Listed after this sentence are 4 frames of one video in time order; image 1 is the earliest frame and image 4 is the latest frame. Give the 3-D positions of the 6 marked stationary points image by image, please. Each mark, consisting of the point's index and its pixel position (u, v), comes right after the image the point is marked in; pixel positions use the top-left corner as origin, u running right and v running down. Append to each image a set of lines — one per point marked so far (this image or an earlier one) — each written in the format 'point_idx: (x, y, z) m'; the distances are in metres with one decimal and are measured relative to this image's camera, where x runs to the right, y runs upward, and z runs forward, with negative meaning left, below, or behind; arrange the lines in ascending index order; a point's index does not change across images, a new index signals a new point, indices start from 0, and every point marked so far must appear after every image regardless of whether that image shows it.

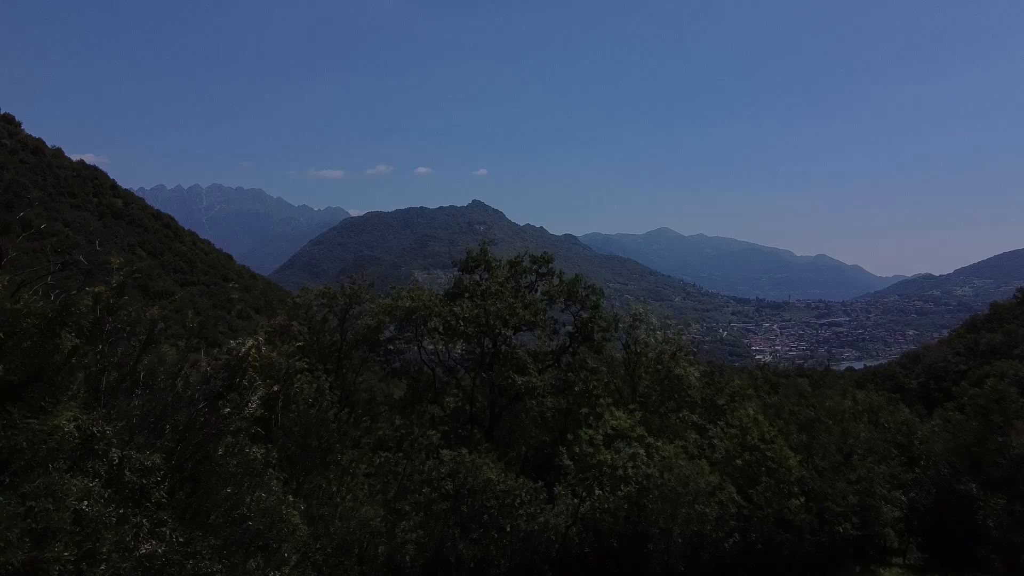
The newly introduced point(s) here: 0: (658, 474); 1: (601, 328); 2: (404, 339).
0: (+2.1, -2.6, +7.8) m
1: (+1.8, -0.9, +10.9) m
2: (-2.0, -0.9, +9.8) m
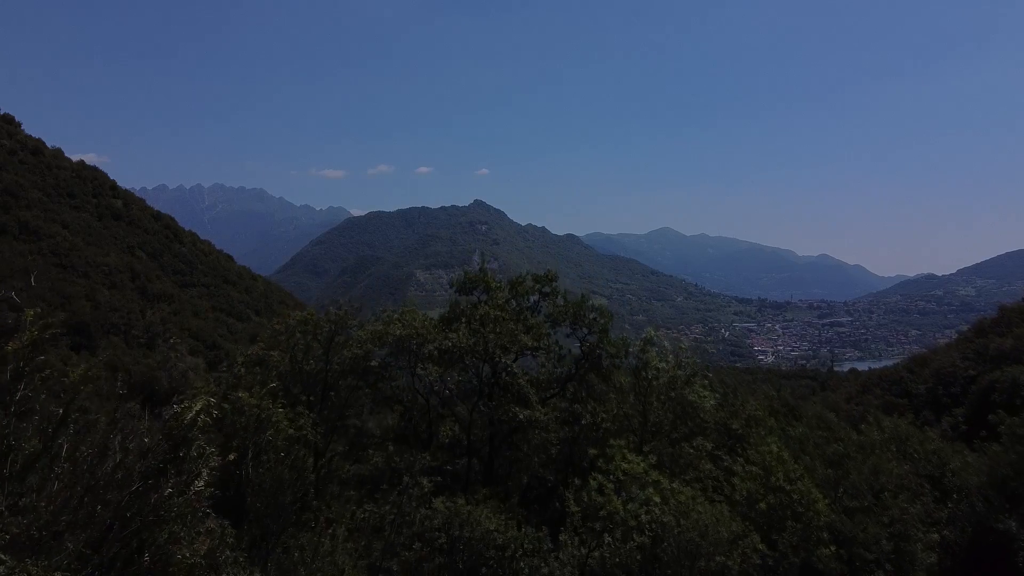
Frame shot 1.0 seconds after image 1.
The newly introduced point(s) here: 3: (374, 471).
0: (+2.1, -3.0, +7.0) m
1: (+1.8, -1.3, +10.1) m
2: (-2.0, -1.3, +9.0) m
3: (-2.2, -2.9, +8.6) m
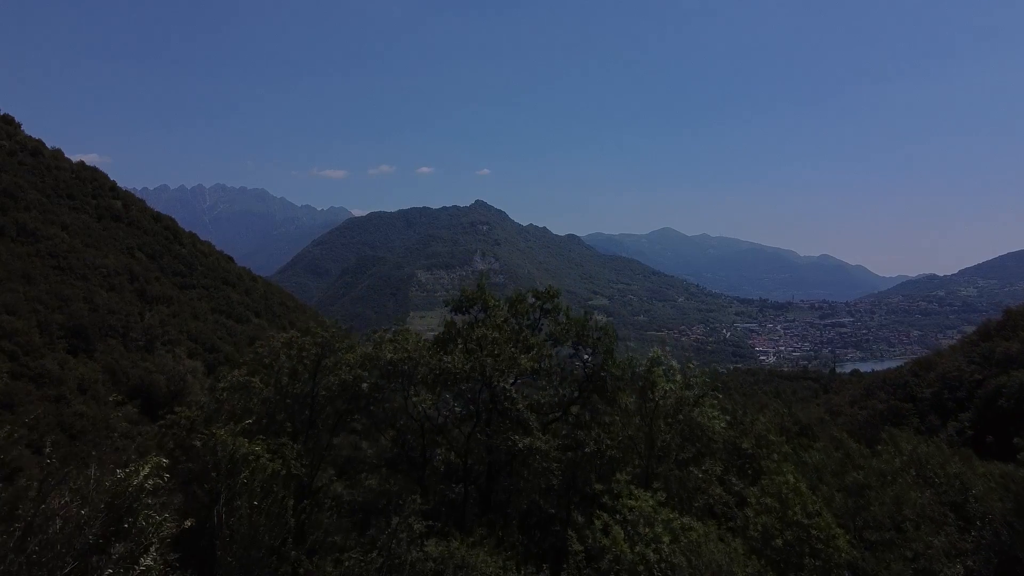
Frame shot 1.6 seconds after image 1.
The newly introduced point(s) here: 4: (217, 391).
0: (+2.1, -3.3, +6.5) m
1: (+1.8, -1.6, +9.5) m
2: (-2.0, -1.6, +8.5) m
3: (-2.2, -3.2, +8.0) m
4: (-4.6, -1.6, +8.3) m
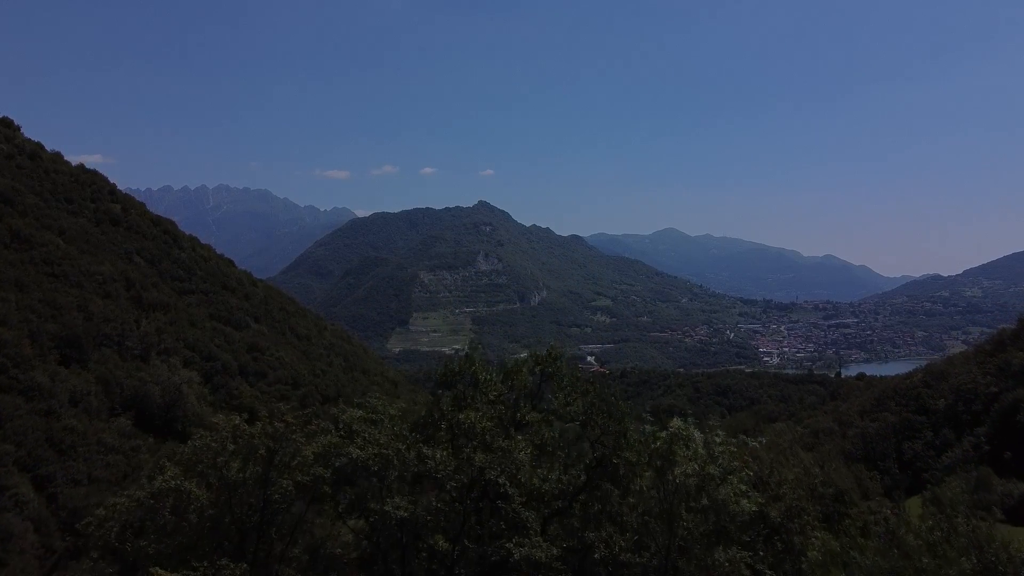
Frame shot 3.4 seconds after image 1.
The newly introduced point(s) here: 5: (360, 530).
0: (+2.0, -4.3, +5.0) m
1: (+1.8, -2.5, +8.1) m
2: (-2.1, -2.6, +7.1) m
3: (-2.3, -4.2, +6.6) m
4: (-4.7, -2.6, +6.9) m
5: (-2.1, -3.4, +7.6) m
